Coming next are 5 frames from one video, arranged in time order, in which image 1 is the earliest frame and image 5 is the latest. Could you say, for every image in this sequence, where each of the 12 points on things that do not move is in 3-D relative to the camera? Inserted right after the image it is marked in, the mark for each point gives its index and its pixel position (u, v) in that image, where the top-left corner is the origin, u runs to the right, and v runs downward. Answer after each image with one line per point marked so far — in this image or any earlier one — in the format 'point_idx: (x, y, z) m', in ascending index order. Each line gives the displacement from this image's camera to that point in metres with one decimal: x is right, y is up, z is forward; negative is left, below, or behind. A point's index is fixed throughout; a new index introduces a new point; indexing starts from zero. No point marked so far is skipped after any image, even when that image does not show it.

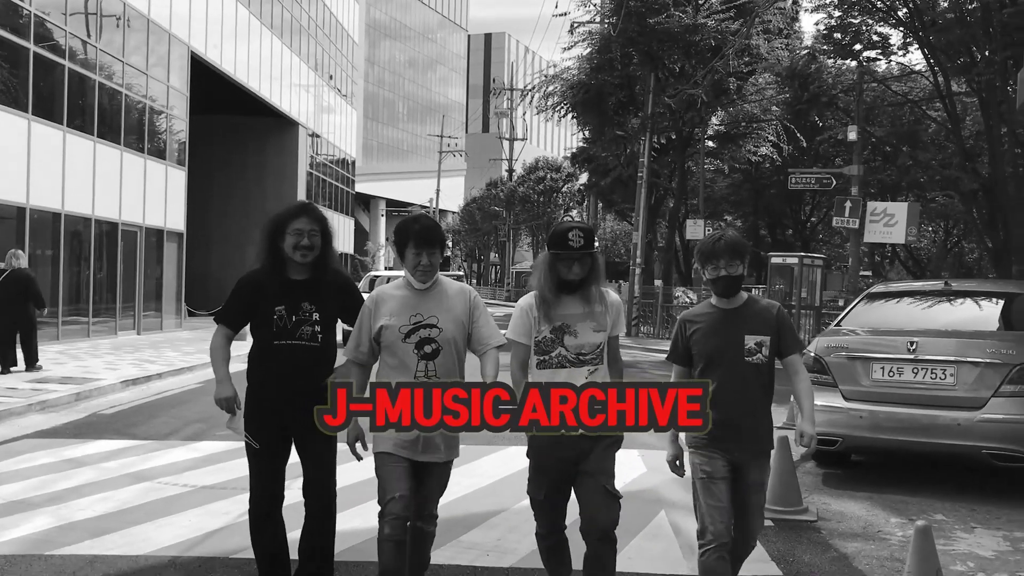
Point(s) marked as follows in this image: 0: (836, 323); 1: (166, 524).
0: (+2.8, -0.3, +7.9) m
1: (-2.1, -1.5, +5.6) m
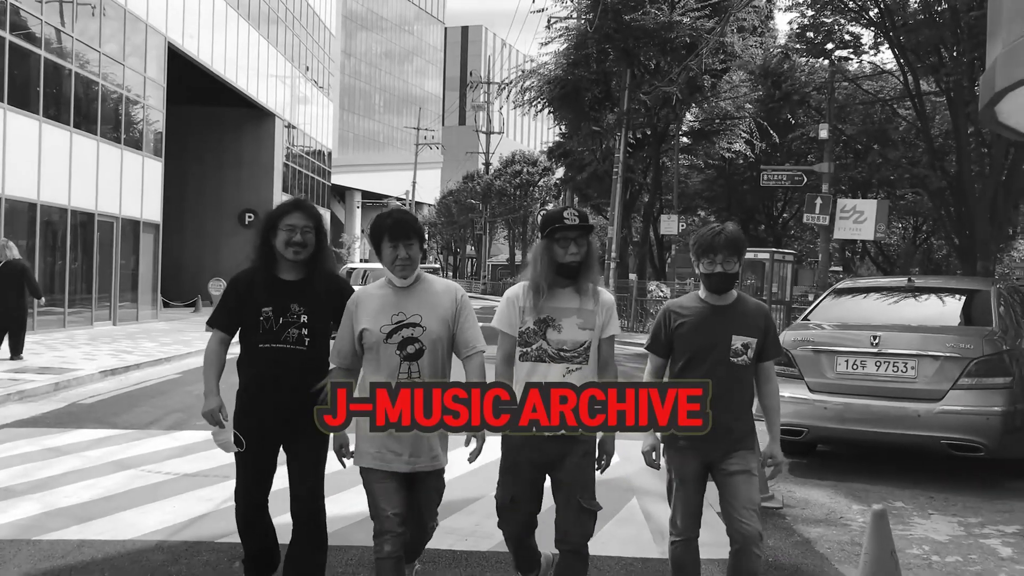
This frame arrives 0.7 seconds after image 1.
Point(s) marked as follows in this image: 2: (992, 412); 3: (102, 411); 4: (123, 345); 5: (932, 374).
0: (+2.6, -0.3, +8.1) m
1: (-2.3, -1.4, +5.8) m
2: (+3.5, -0.9, +6.8) m
3: (-4.3, -1.3, +9.6) m
4: (-6.9, -1.0, +16.3) m
5: (+3.2, -0.7, +7.0) m
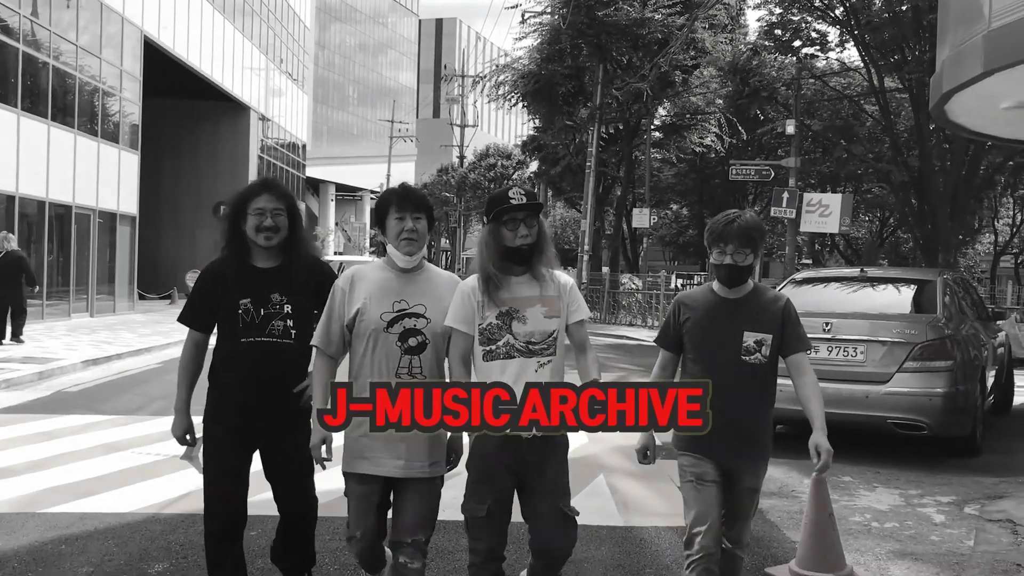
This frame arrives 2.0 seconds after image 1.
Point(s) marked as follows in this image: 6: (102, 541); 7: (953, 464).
0: (+2.3, -0.2, +8.6) m
1: (-2.4, -1.3, +6.1) m
2: (+3.3, -0.8, +7.3) m
3: (-4.6, -1.2, +9.9) m
4: (-7.4, -0.9, +16.5) m
5: (+3.0, -0.6, +7.4) m
6: (-2.2, -1.3, +4.8) m
7: (+3.5, -1.4, +7.4) m
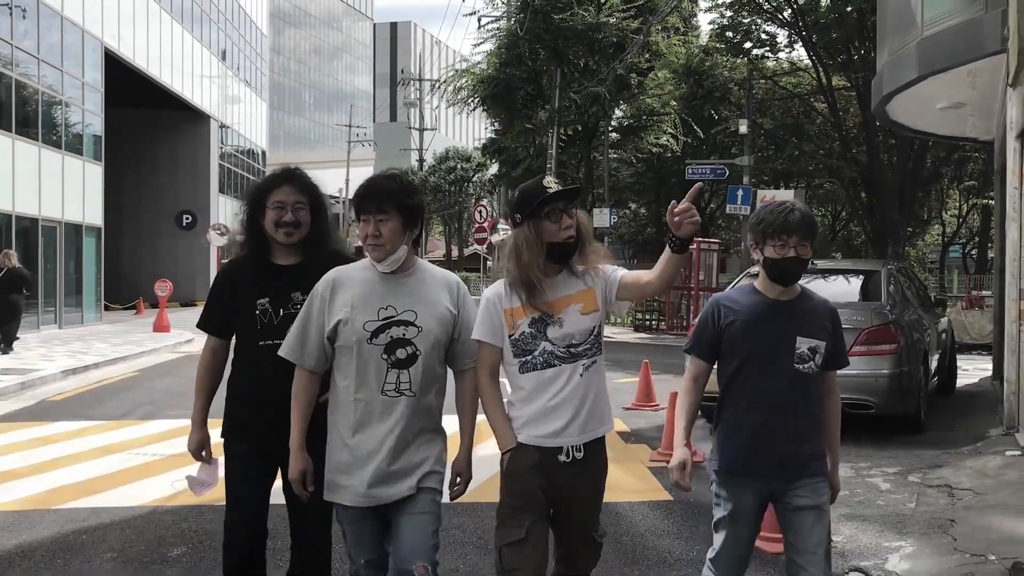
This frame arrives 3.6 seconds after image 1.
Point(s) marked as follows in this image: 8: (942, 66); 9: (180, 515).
0: (+2.1, -0.1, +9.1) m
1: (-2.6, -1.4, +6.4) m
2: (+3.2, -0.7, +7.8) m
3: (-4.8, -1.3, +10.1) m
4: (-7.9, -1.1, +16.6) m
5: (+2.8, -0.5, +8.0) m
6: (-2.2, -1.4, +5.2) m
7: (+3.4, -1.3, +8.0) m
8: (+3.9, +2.0, +8.3) m
9: (-2.0, -1.4, +5.5) m
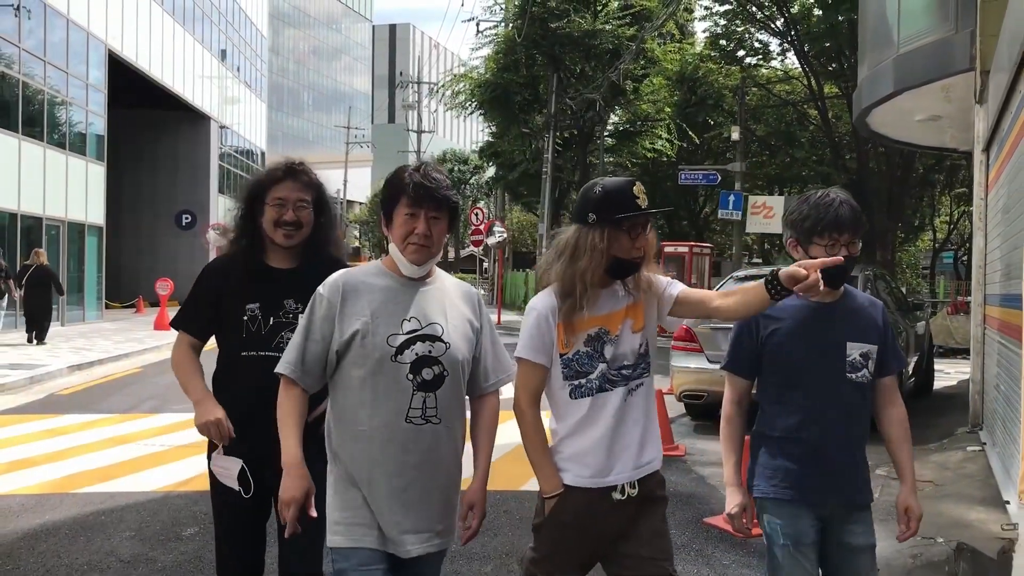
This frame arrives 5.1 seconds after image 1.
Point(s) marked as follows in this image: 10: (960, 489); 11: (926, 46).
0: (+2.0, -0.1, +9.5) m
1: (-2.6, -1.4, +6.8) m
2: (+3.1, -0.8, +8.2) m
3: (-4.9, -1.3, +10.5) m
4: (-8.1, -1.0, +17.0) m
5: (+2.7, -0.5, +8.4) m
6: (-2.3, -1.4, +5.6) m
7: (+3.3, -1.4, +8.4) m
8: (+3.8, +2.0, +8.7) m
9: (-2.1, -1.4, +5.9) m
10: (+2.9, -1.3, +6.0) m
11: (+3.9, +2.3, +8.7) m
